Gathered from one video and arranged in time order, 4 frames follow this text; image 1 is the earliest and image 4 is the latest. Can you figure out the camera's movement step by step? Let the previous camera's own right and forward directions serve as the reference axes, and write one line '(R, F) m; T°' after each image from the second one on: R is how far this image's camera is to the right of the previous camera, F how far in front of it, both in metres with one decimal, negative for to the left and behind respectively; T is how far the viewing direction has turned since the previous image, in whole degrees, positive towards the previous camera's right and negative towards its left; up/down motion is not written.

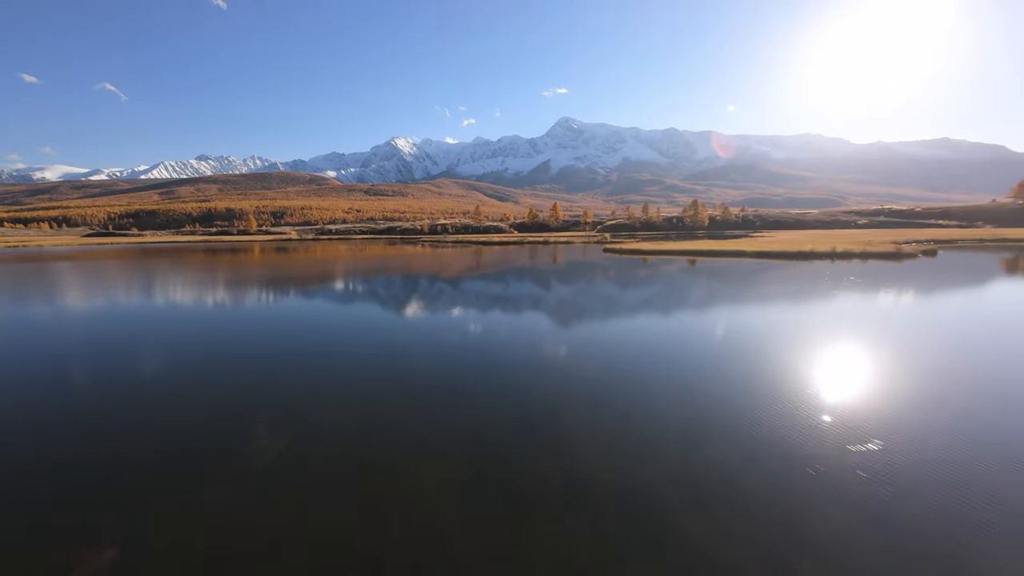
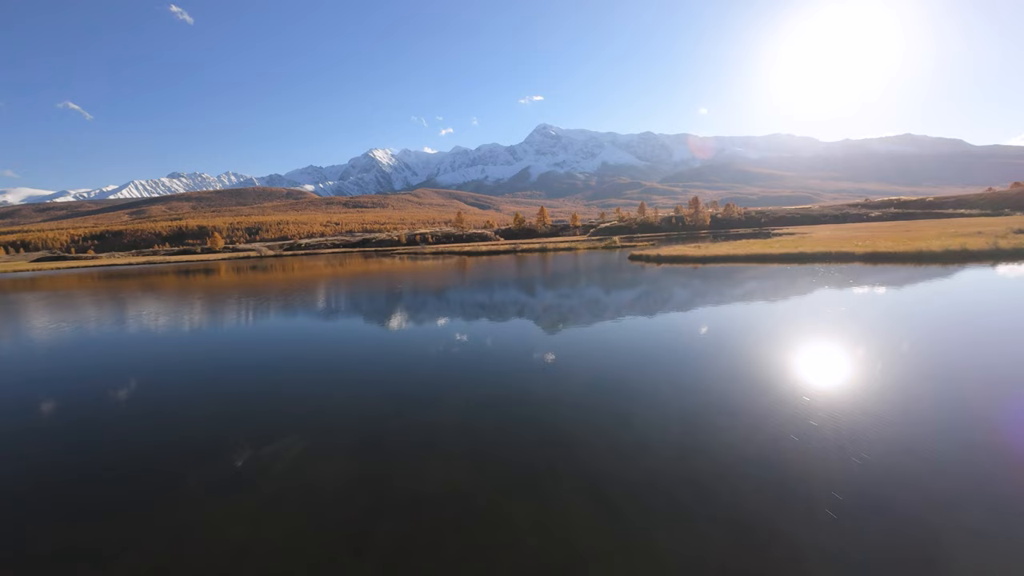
(-0.1, +1.6) m; +2°
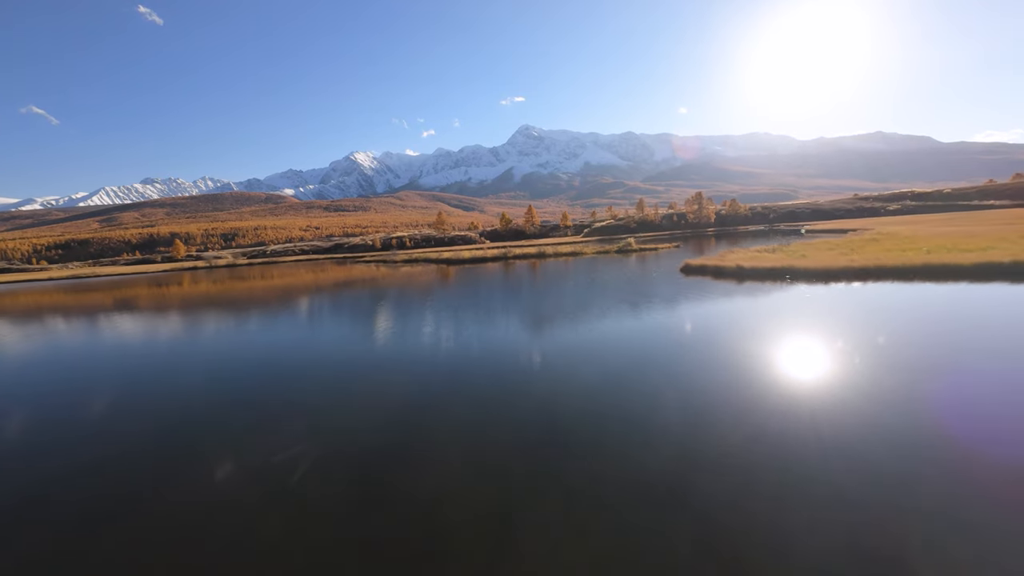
(-0.1, +1.6) m; +2°
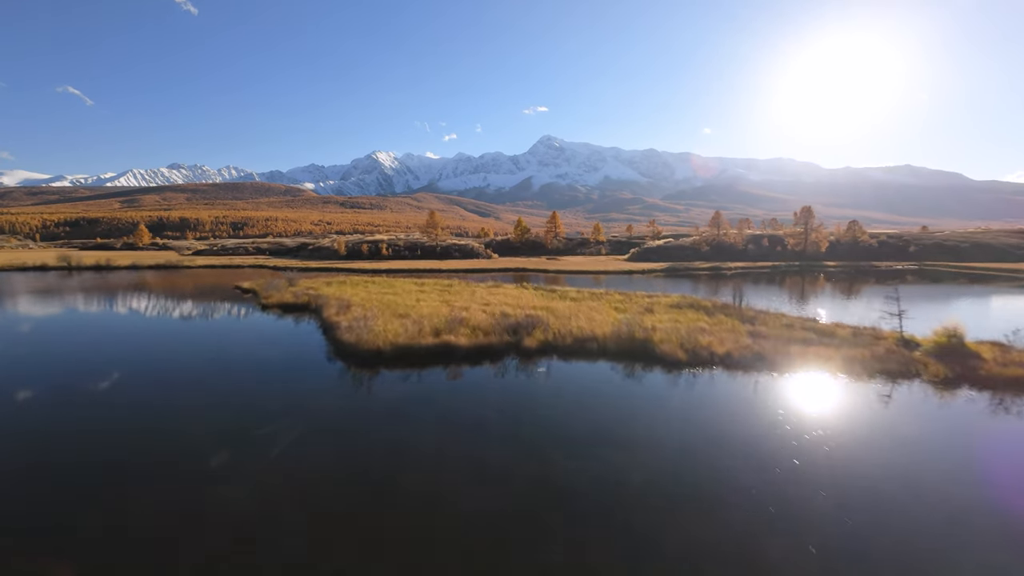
(-0.1, +4.5) m; -1°
